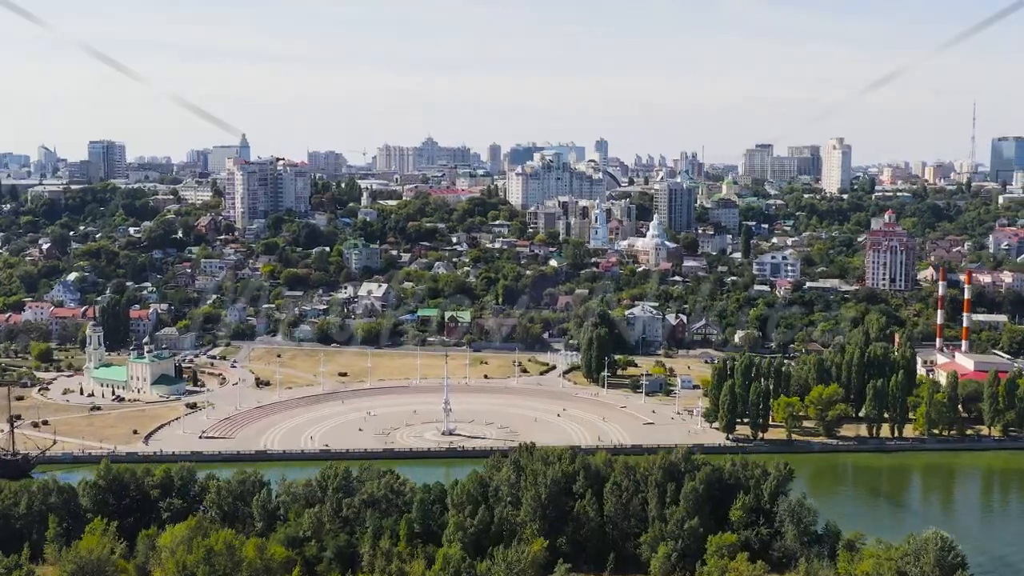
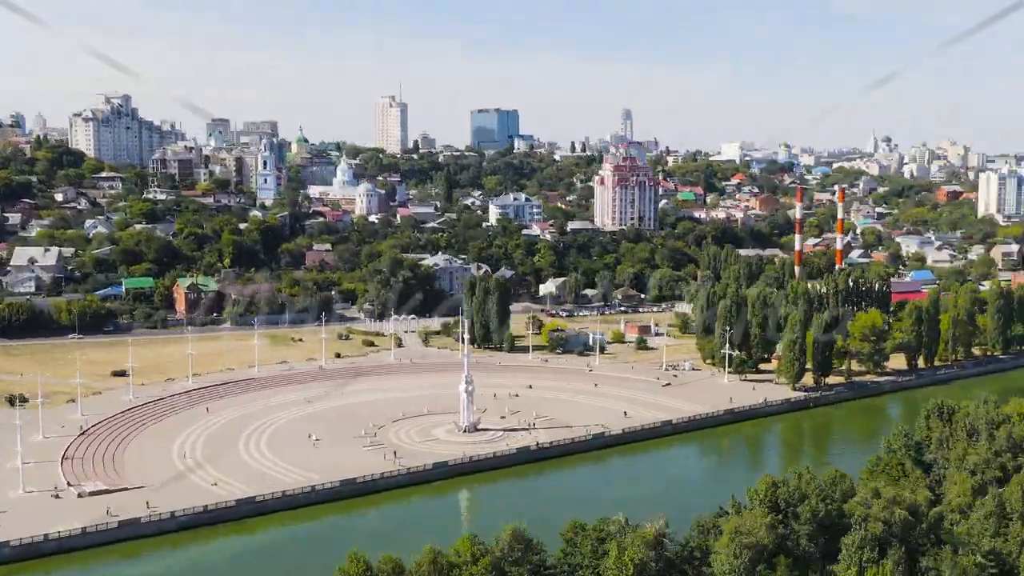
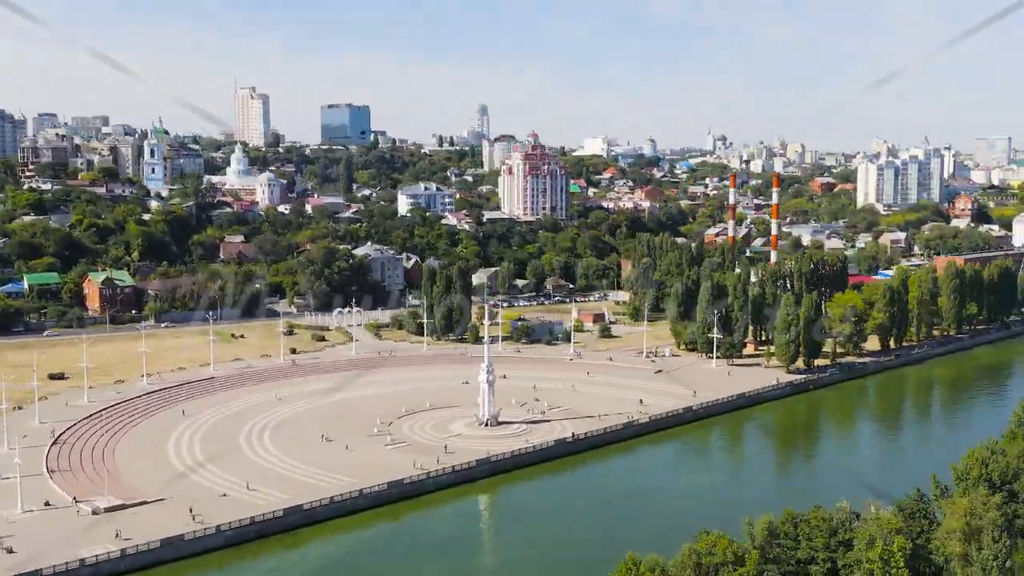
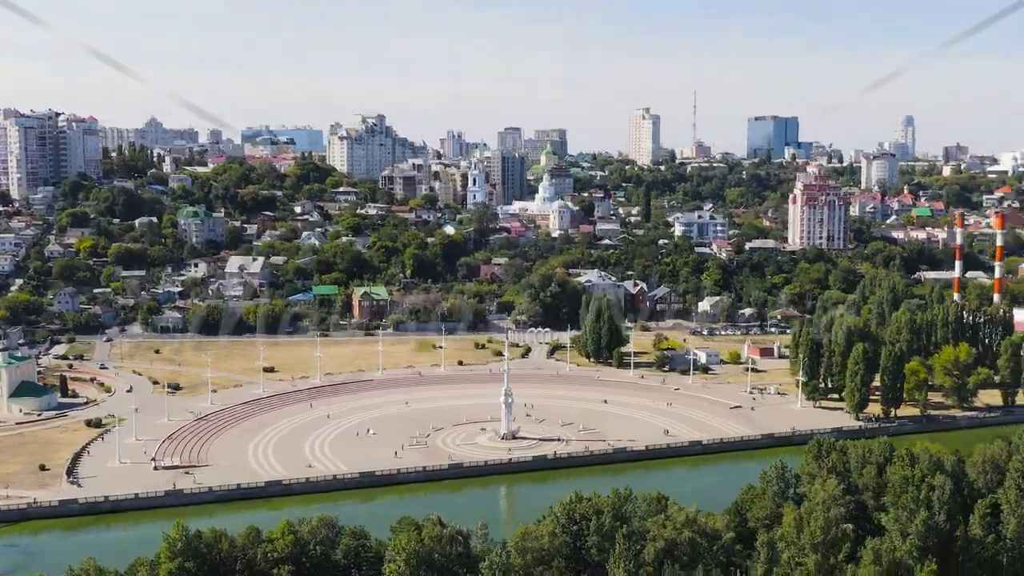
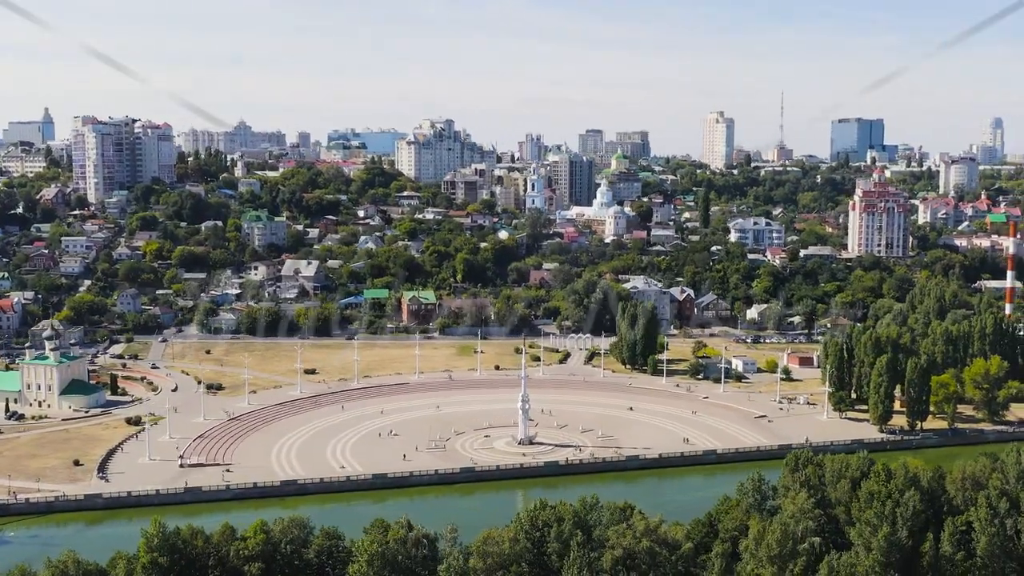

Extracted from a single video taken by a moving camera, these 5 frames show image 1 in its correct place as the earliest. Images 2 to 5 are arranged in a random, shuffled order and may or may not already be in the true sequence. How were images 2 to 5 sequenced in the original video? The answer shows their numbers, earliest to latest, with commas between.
5, 4, 2, 3
